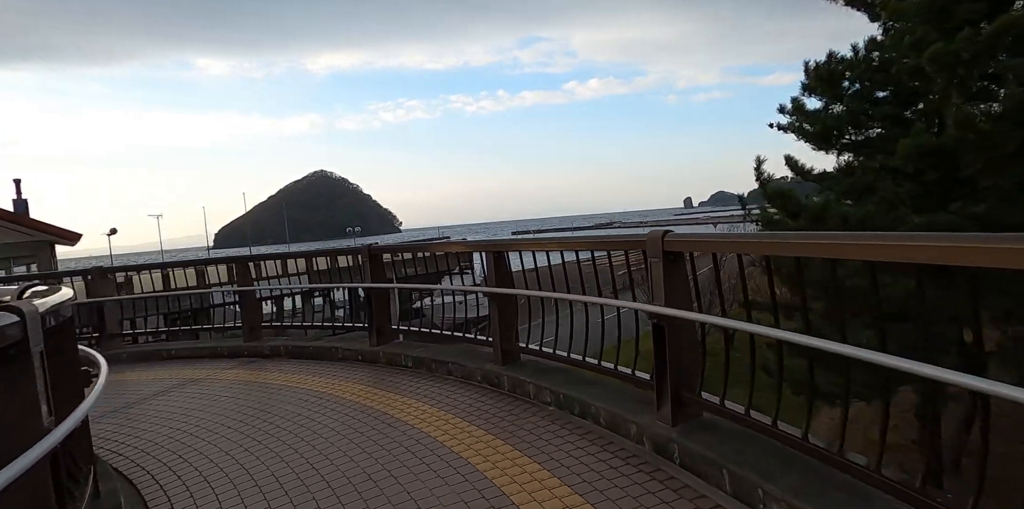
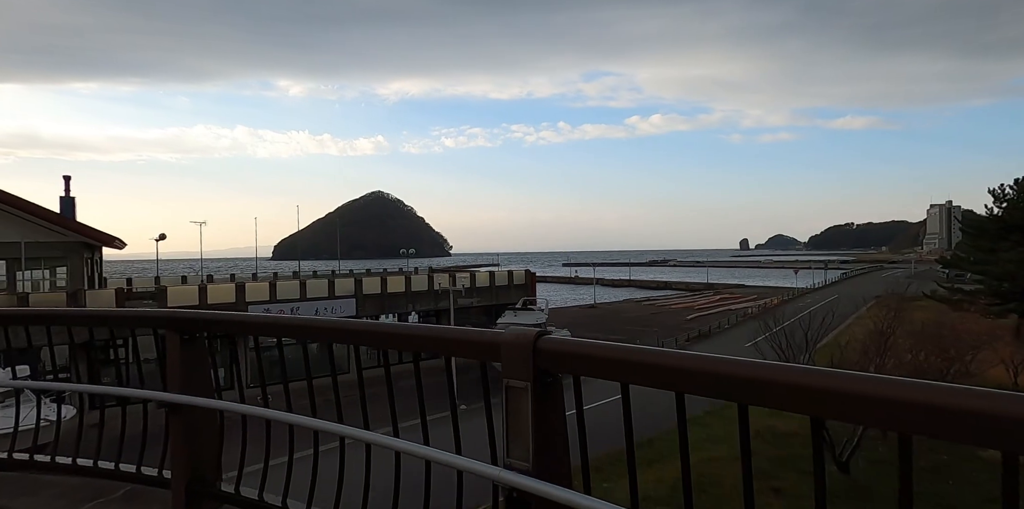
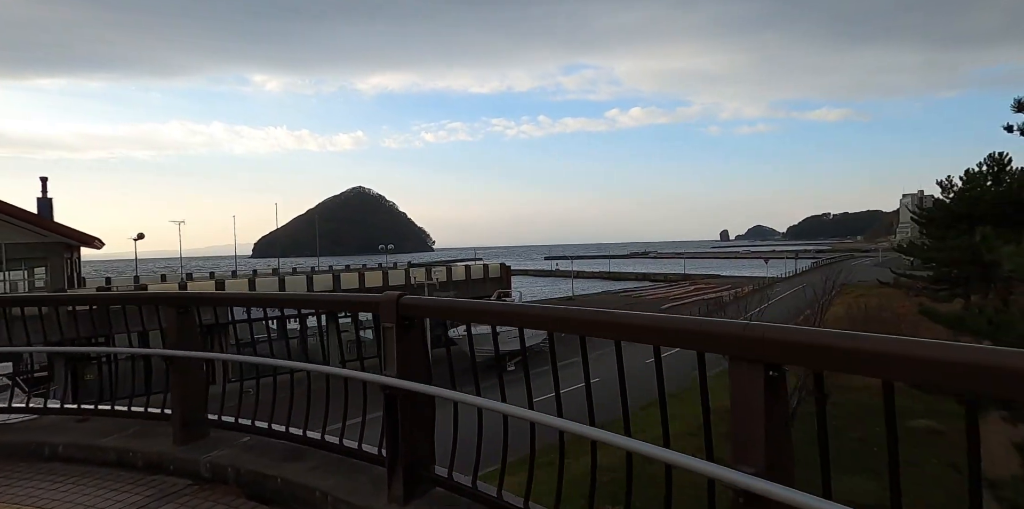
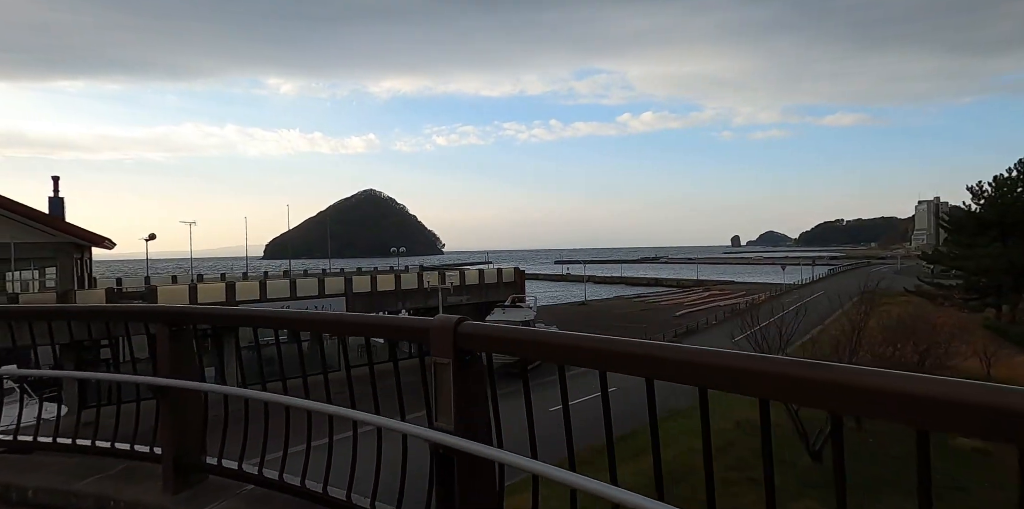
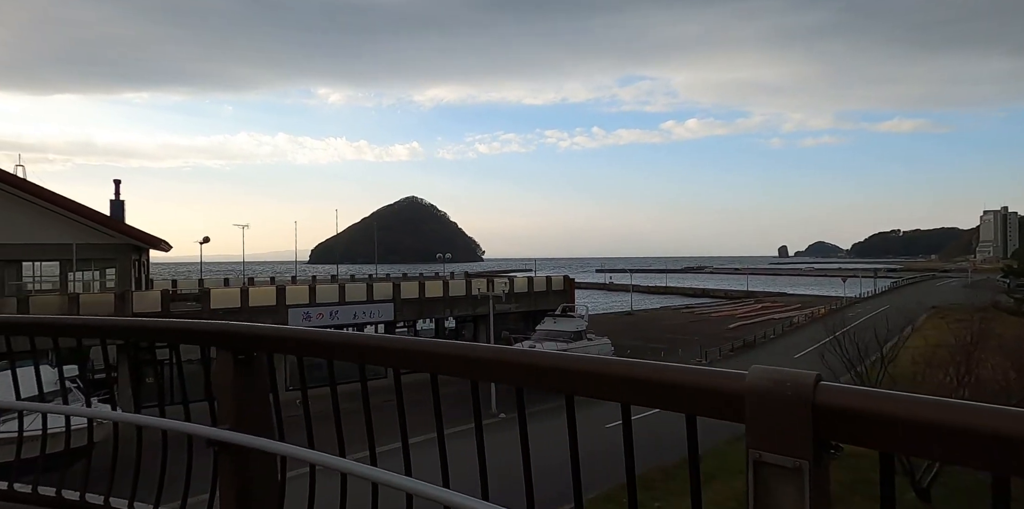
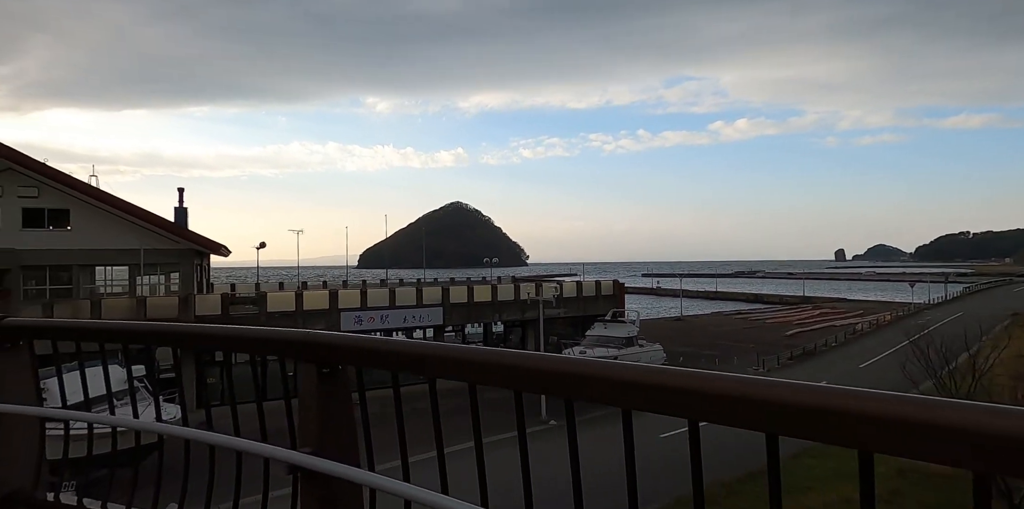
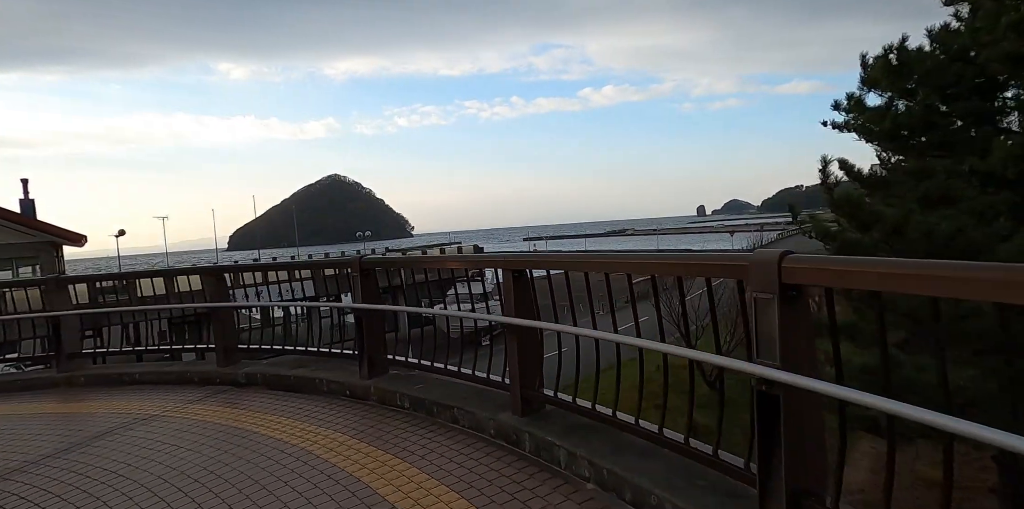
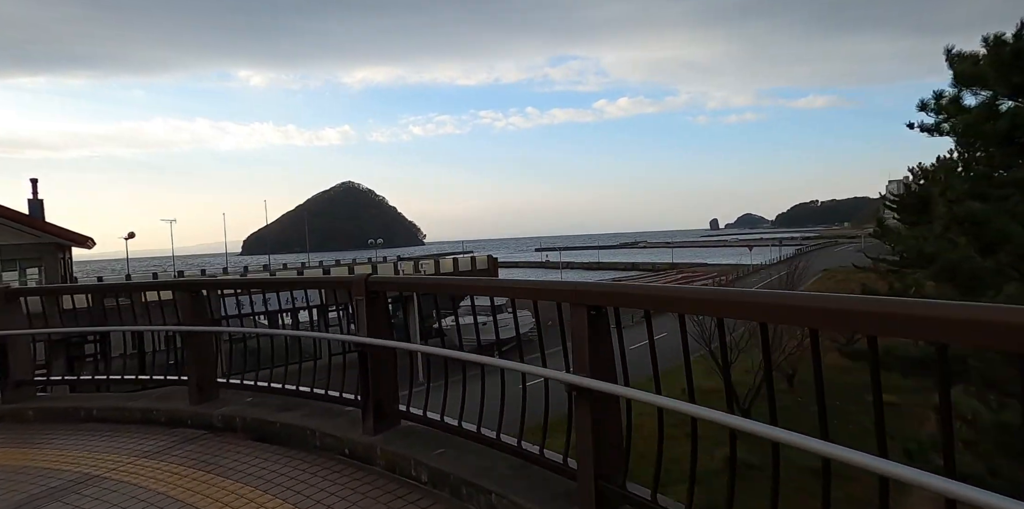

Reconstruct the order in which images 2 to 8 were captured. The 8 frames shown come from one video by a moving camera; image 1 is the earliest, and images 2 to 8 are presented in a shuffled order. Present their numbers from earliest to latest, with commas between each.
7, 8, 3, 4, 2, 5, 6
